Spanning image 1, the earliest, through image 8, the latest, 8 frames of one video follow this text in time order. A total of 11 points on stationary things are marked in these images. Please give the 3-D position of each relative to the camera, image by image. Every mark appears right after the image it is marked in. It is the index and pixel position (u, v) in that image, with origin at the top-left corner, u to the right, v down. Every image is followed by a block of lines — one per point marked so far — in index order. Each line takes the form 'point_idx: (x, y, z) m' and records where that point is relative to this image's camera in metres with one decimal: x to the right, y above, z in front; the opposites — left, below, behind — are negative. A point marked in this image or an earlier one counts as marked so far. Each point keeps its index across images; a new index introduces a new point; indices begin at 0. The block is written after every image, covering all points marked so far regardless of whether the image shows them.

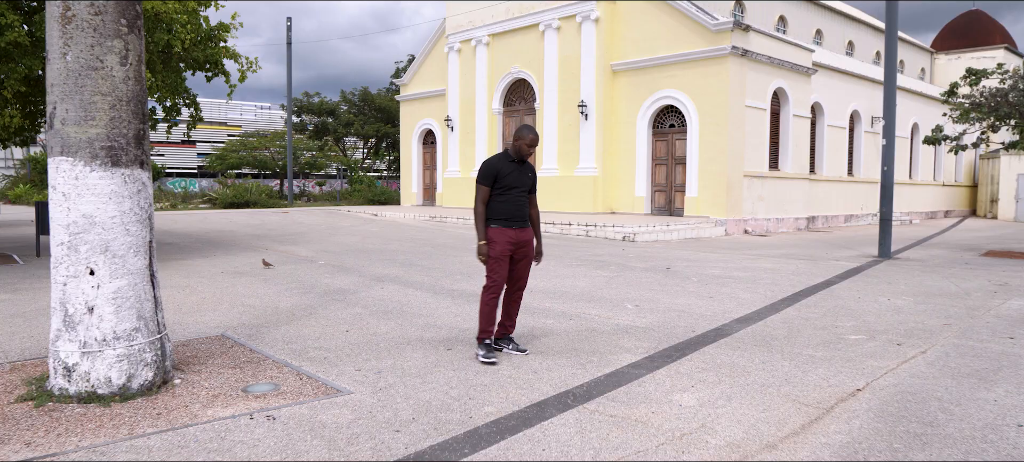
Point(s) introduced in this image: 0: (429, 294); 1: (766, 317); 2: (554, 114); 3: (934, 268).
0: (-0.7, -0.5, +6.9) m
1: (+2.0, -0.7, +6.2) m
2: (+1.0, +2.8, +18.9) m
3: (+5.5, -0.5, +10.5) m
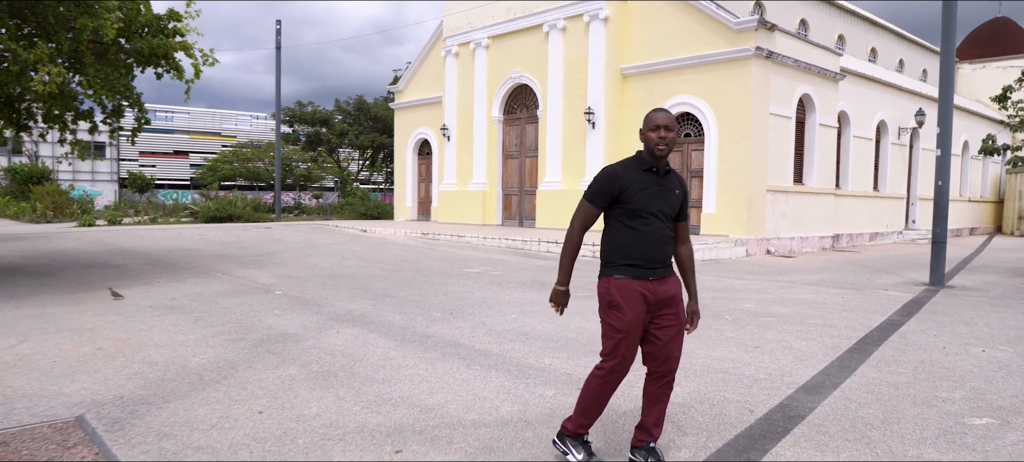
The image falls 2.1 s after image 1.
0: (-0.8, -0.7, +5.4) m
1: (+1.9, -0.9, +4.6) m
2: (+1.0, +2.4, +17.4) m
3: (+5.5, -0.8, +9.0) m
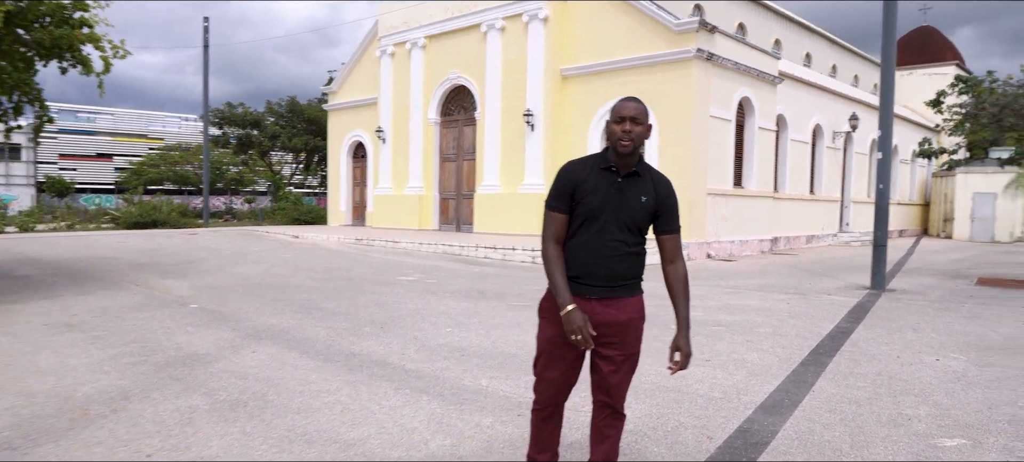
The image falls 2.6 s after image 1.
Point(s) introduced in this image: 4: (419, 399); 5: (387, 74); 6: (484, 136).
0: (-1.2, -0.8, +4.9) m
1: (+1.5, -0.9, +4.3) m
2: (-0.4, +2.3, +17.0) m
3: (+4.8, -0.8, +8.9) m
4: (-0.5, -0.8, +4.0) m
5: (-3.1, +3.9, +19.8) m
6: (-0.6, +2.0, +17.3) m
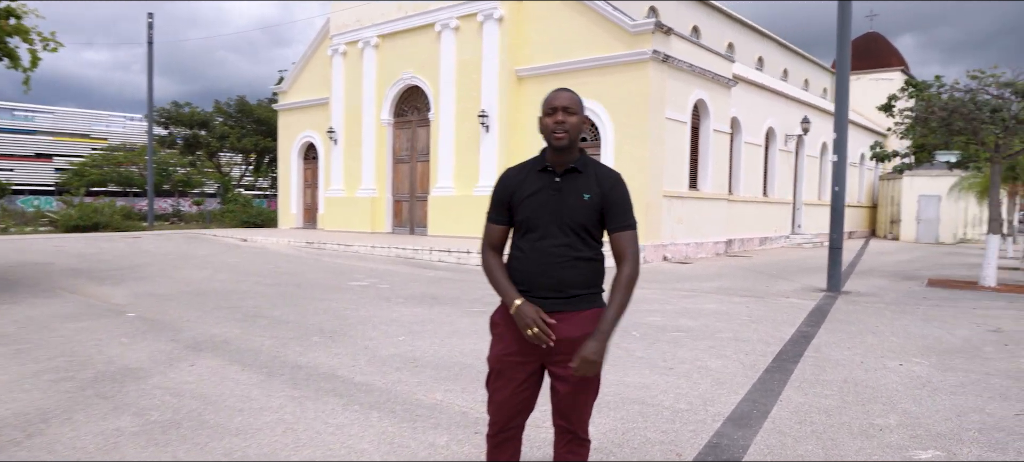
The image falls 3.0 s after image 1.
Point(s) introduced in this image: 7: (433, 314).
0: (-1.4, -0.8, +4.6) m
1: (+1.3, -0.9, +4.1) m
2: (-1.3, +2.2, +16.8) m
3: (+4.3, -0.9, +8.9) m
4: (-0.7, -0.9, +3.8) m
5: (-4.2, +3.8, +19.4) m
6: (-1.6, +2.0, +17.0) m
7: (-0.7, -0.7, +7.1) m
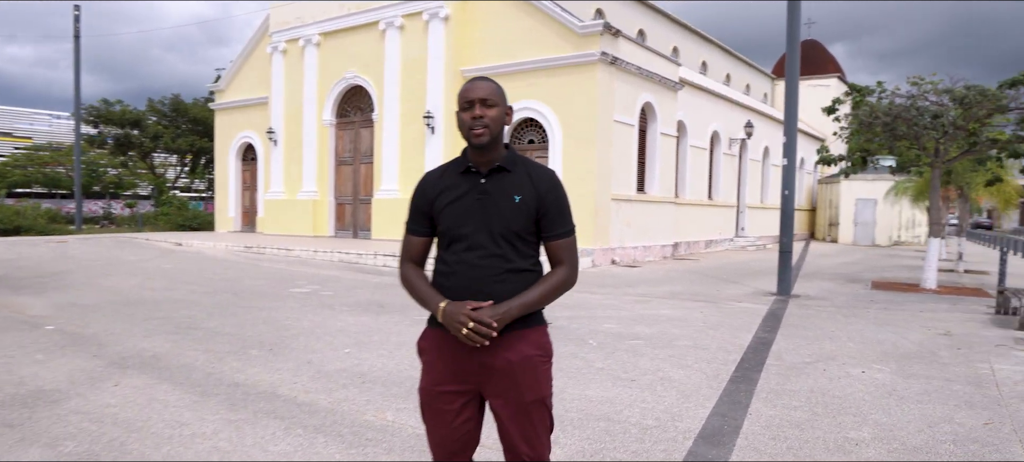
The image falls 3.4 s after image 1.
0: (-1.6, -0.8, +4.2) m
1: (+1.1, -1.0, +3.9) m
2: (-2.4, +2.2, +16.4) m
3: (+3.8, -0.9, +8.9) m
4: (-0.8, -0.9, +3.4) m
5: (-5.5, +3.7, +18.8) m
6: (-2.7, +1.9, +16.6) m
7: (-1.1, -0.8, +6.7) m
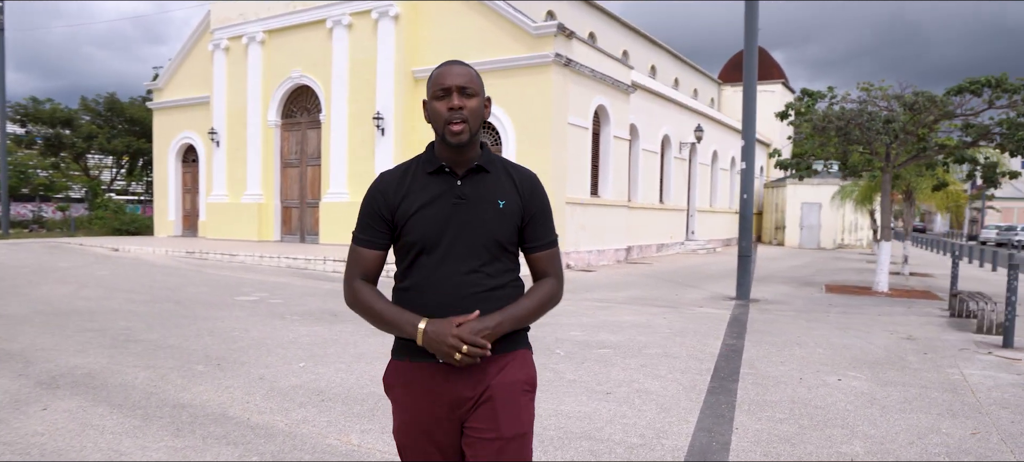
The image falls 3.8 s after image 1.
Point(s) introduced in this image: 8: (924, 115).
0: (-1.8, -0.9, +3.8) m
1: (+1.0, -1.0, +3.7) m
2: (-3.3, +2.1, +15.9) m
3: (+3.3, -0.9, +8.9) m
4: (-0.9, -0.9, +3.1) m
5: (-6.6, +3.6, +18.1) m
6: (-3.7, +1.8, +16.1) m
7: (-1.4, -0.8, +6.4) m
8: (+6.0, +1.7, +11.8) m
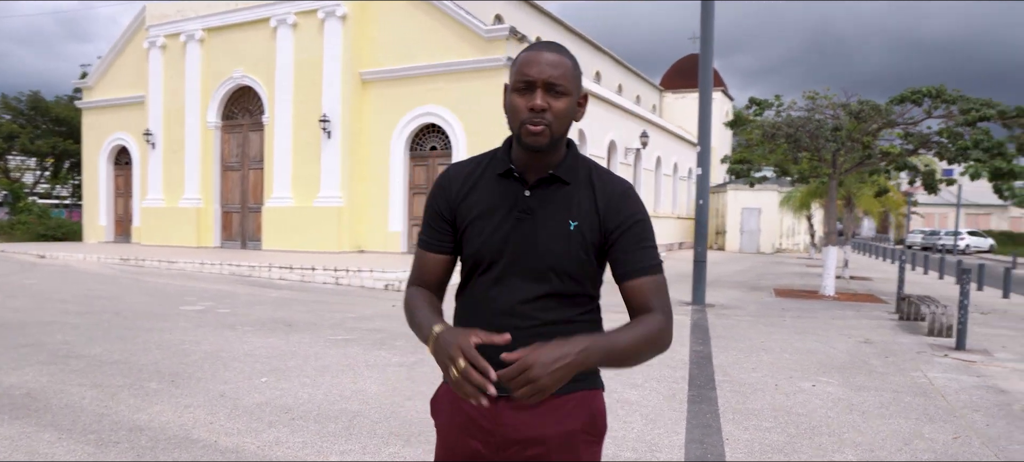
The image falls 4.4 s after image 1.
0: (-1.8, -0.9, +3.4) m
1: (+0.9, -1.0, +3.6) m
2: (-4.3, +2.0, +15.4) m
3: (+2.8, -1.0, +8.9) m
4: (-0.9, -0.9, +2.8) m
5: (-7.7, +3.5, +17.4) m
6: (-4.7, +1.7, +15.6) m
7: (-1.7, -0.9, +6.1) m
8: (+5.3, +1.6, +12.0) m
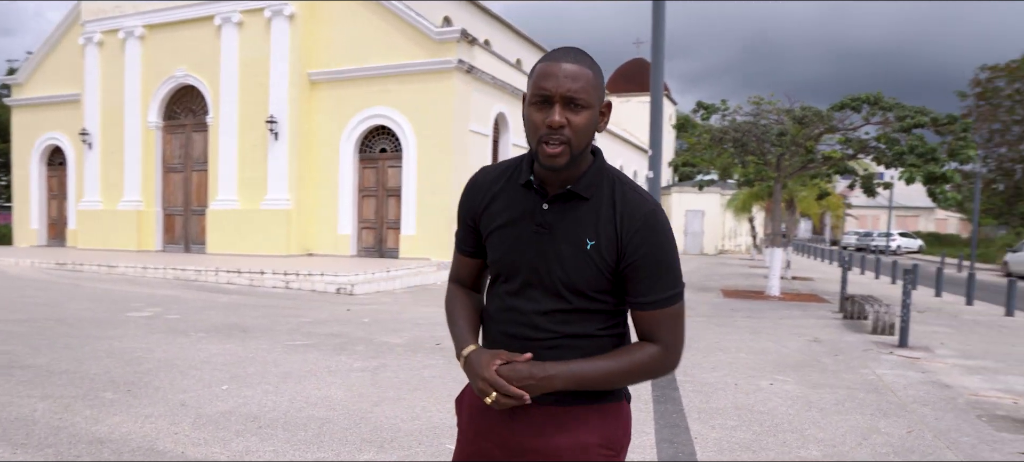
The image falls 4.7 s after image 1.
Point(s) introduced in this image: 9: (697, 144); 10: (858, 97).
0: (-1.9, -0.9, +3.3) m
1: (+0.8, -1.0, +3.7) m
2: (-5.3, +1.9, +15.1) m
3: (+2.3, -1.0, +9.1) m
4: (-1.0, -1.0, +2.8) m
5: (-8.8, +3.4, +16.9) m
6: (-5.6, +1.6, +15.3) m
7: (-1.9, -0.9, +5.9) m
8: (+4.6, +1.6, +12.4) m
9: (+3.1, +1.5, +13.5) m
10: (+5.4, +2.1, +12.6) m
